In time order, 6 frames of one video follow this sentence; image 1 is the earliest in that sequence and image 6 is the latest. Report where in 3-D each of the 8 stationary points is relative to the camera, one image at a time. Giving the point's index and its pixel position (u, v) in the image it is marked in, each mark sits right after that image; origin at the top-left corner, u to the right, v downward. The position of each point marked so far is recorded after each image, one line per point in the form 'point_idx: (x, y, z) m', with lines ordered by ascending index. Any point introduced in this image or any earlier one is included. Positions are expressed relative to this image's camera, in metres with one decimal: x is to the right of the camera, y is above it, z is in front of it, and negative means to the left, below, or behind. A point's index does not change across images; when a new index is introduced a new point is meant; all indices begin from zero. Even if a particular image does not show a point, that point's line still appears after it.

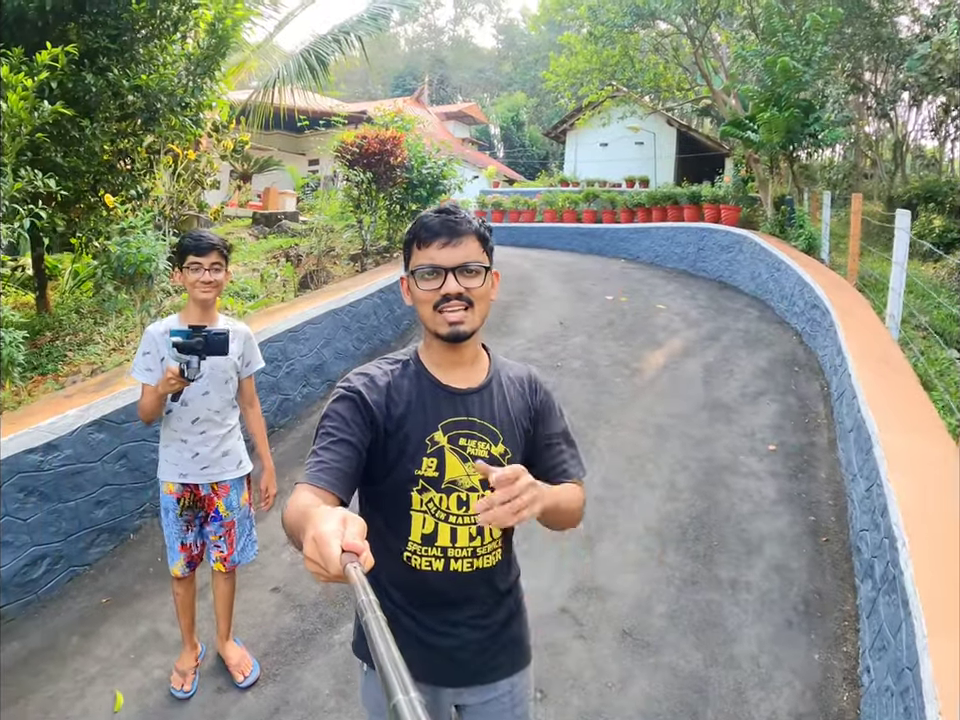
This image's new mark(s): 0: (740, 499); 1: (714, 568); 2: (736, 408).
0: (+1.4, -0.7, +4.1) m
1: (+1.1, -1.0, +3.5) m
2: (+1.8, -0.3, +5.4) m
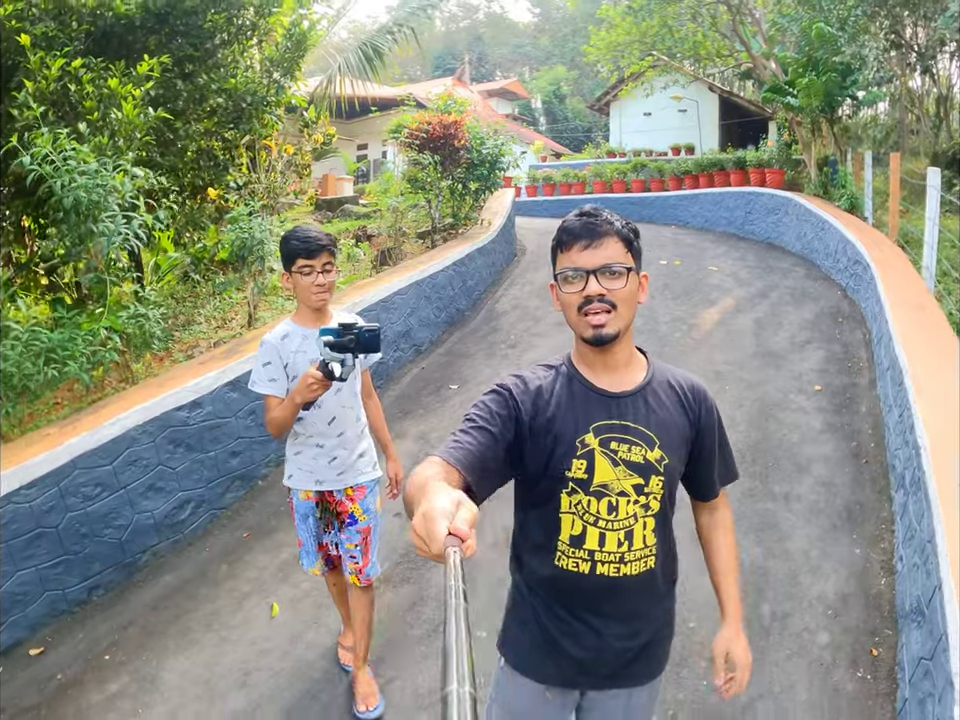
0: (+1.9, -0.4, +4.7) m
1: (+1.6, -0.7, +4.1) m
2: (+2.4, 0.0, +5.9) m
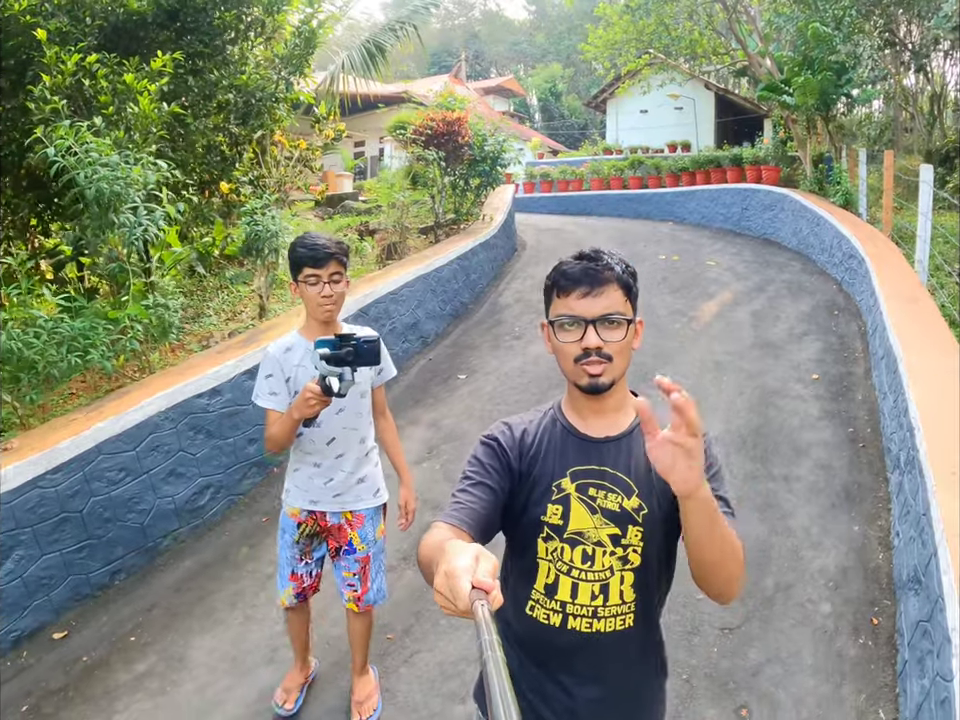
0: (+2.0, -0.4, +4.8) m
1: (+1.6, -0.6, +4.2) m
2: (+2.4, +0.1, +6.0) m
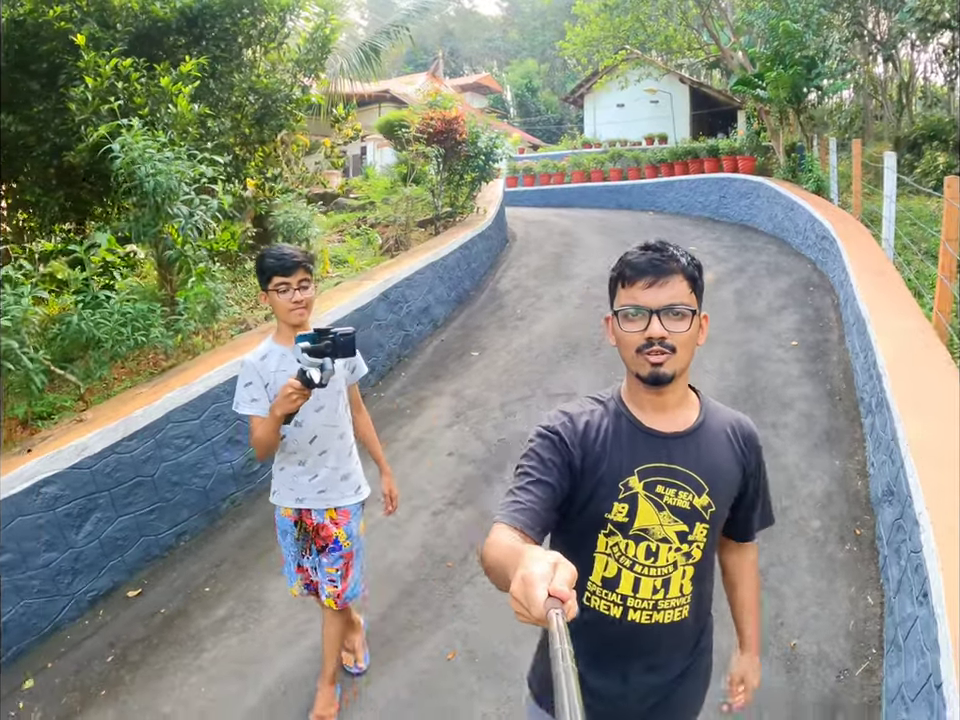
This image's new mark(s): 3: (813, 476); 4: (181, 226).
0: (+2.1, -0.1, +5.4) m
1: (+1.8, -0.4, +4.8) m
2: (+2.5, +0.4, +6.6) m
3: (+1.8, -0.6, +4.1) m
4: (-1.9, +0.8, +4.8) m
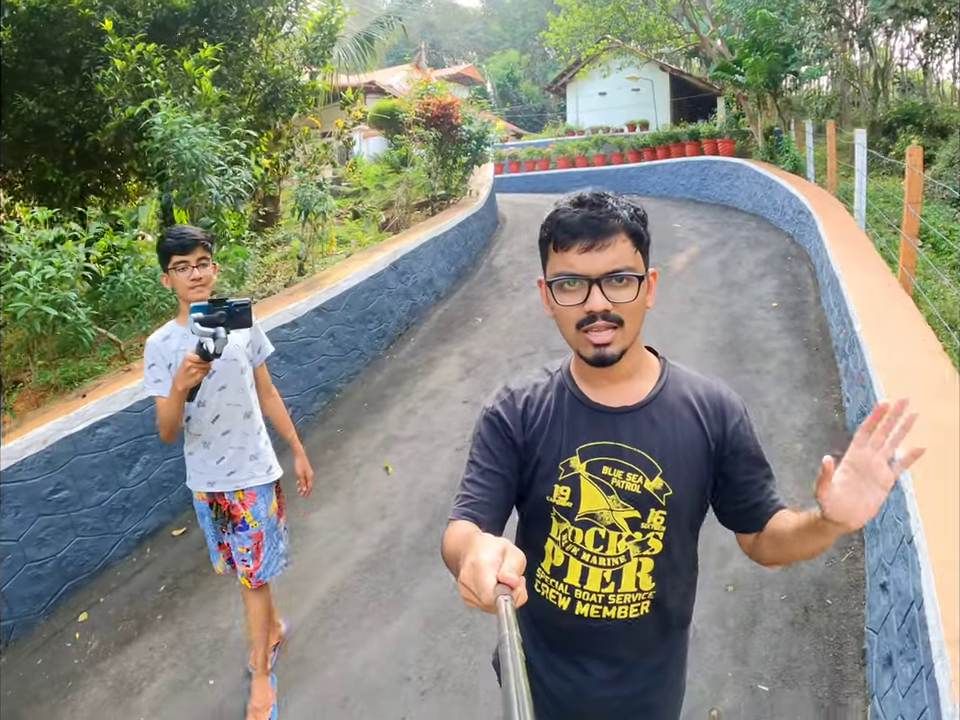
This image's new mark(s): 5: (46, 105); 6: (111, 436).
0: (+2.1, +0.2, +5.9) m
1: (+1.8, -0.1, +5.3) m
2: (+2.5, +0.7, +7.1) m
3: (+1.9, -0.3, +4.5) m
4: (-1.9, +1.1, +5.2) m
5: (-3.3, +1.9, +5.6) m
6: (-2.0, -0.4, +4.2) m
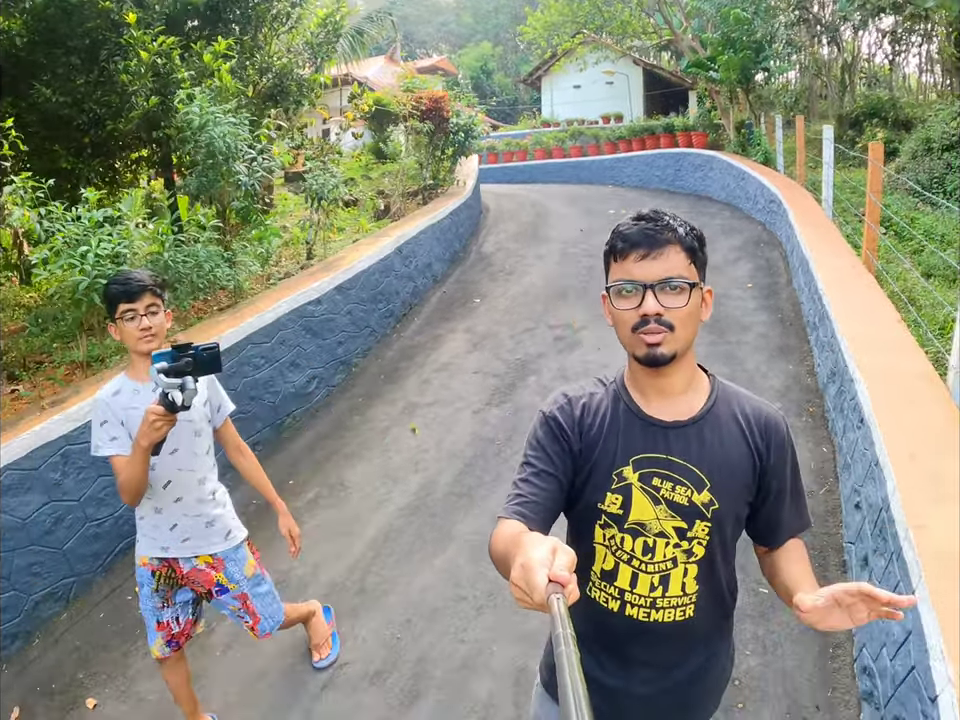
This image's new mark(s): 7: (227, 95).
0: (+2.2, +0.4, +6.4) m
1: (+1.9, +0.1, +5.8) m
2: (+2.5, +0.9, +7.6) m
3: (+1.9, -0.1, +5.1) m
4: (-1.9, +1.3, +5.6) m
5: (-3.2, +2.1, +5.9) m
6: (-1.9, -0.3, +4.5) m
7: (-2.2, +2.2, +6.4) m
